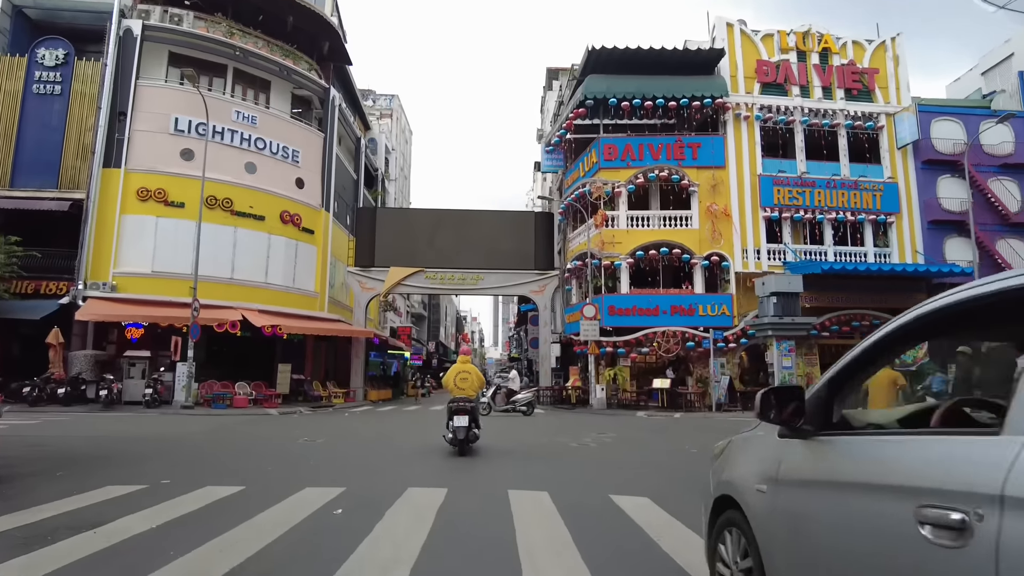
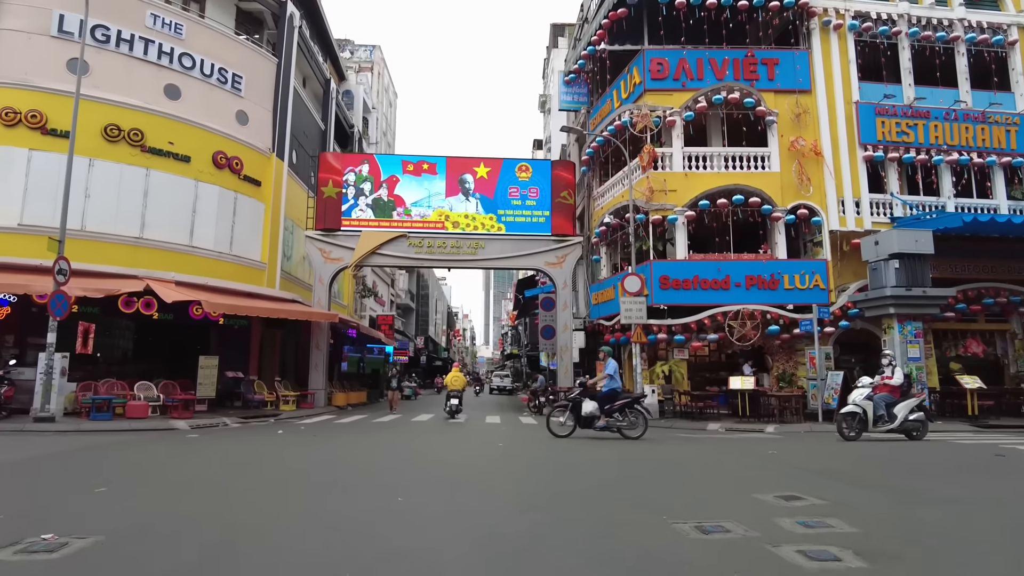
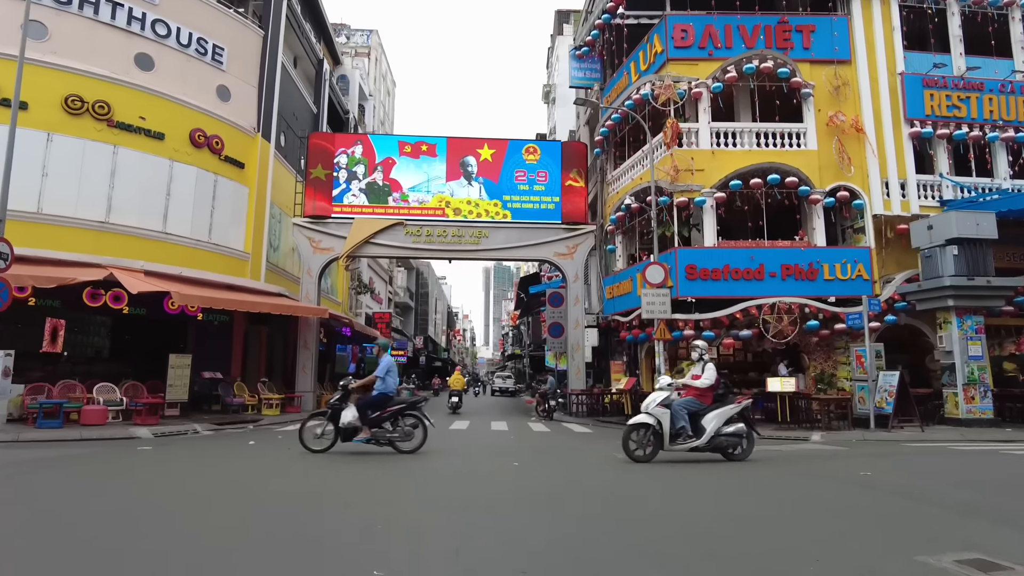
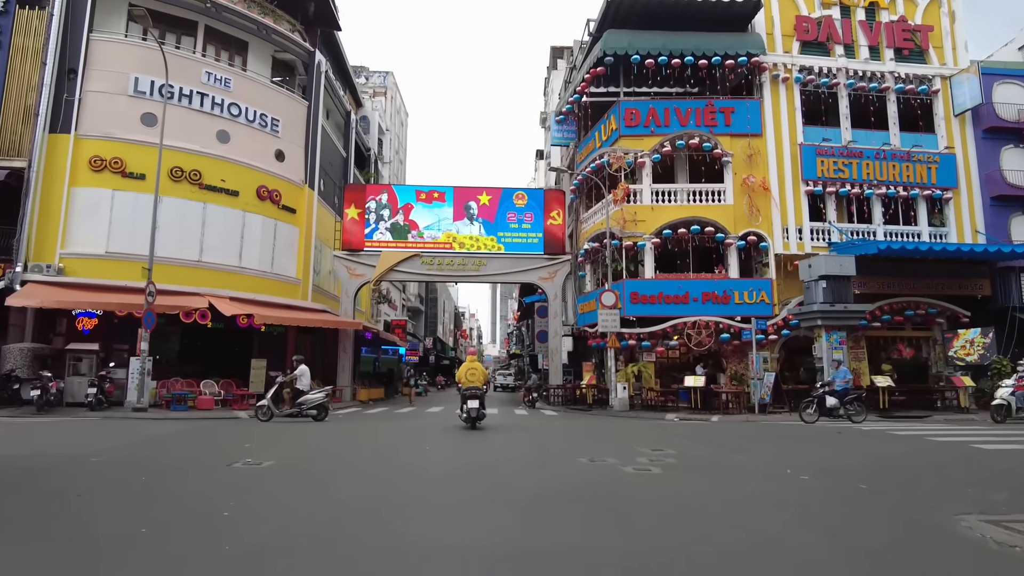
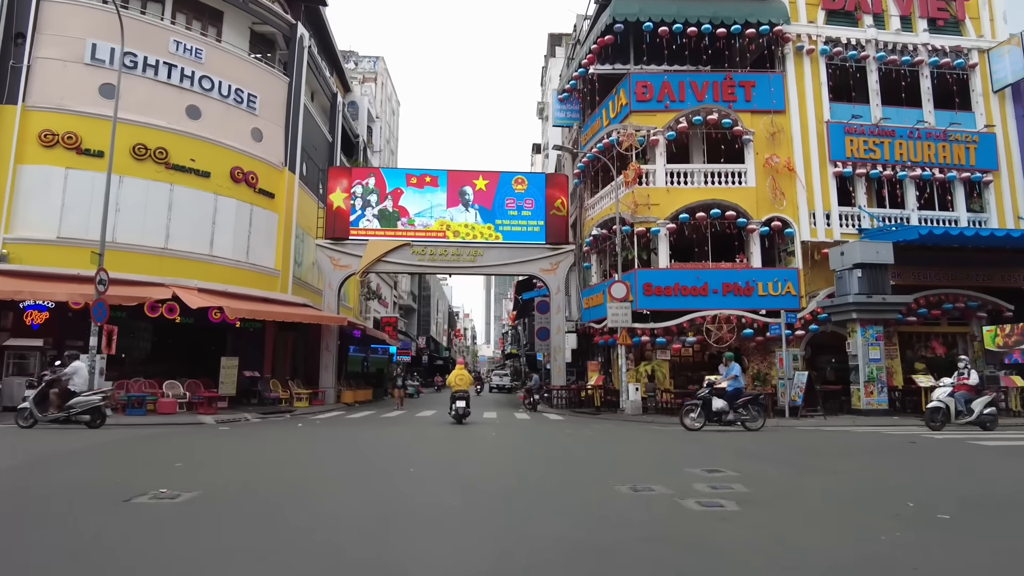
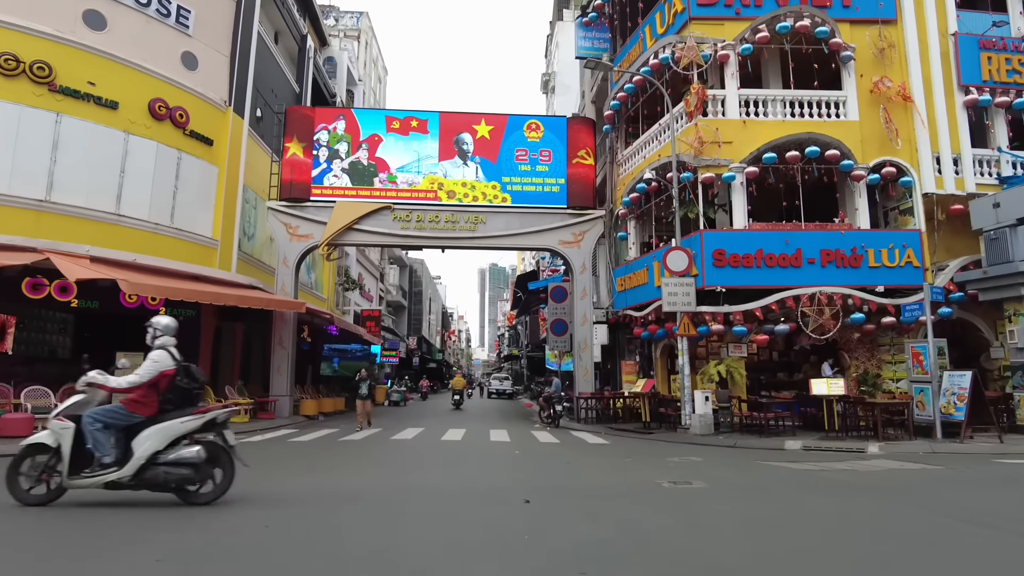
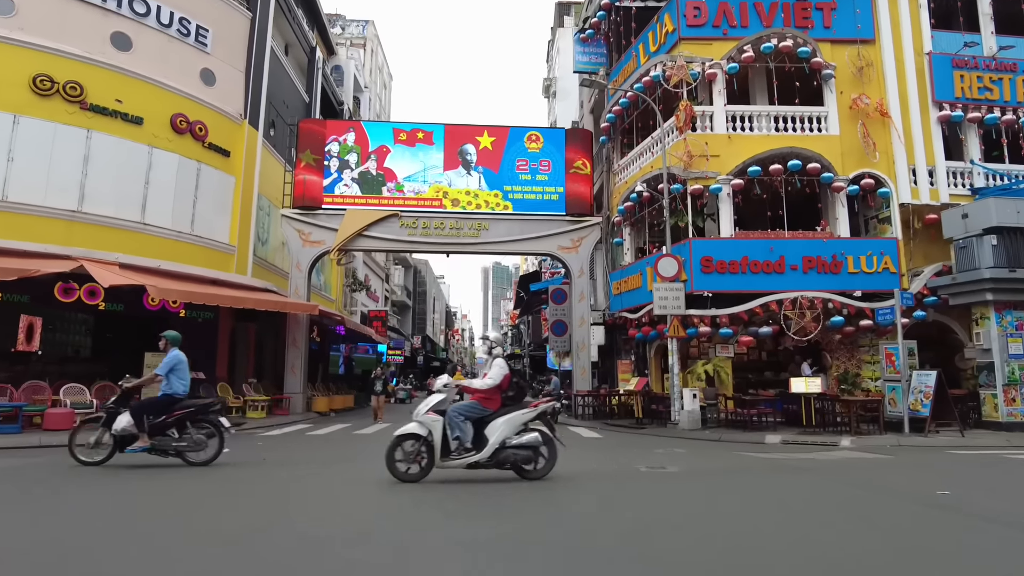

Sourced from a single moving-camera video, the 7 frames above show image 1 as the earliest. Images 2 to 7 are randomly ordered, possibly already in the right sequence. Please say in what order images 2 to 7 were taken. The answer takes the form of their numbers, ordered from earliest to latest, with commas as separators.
4, 5, 2, 3, 7, 6
